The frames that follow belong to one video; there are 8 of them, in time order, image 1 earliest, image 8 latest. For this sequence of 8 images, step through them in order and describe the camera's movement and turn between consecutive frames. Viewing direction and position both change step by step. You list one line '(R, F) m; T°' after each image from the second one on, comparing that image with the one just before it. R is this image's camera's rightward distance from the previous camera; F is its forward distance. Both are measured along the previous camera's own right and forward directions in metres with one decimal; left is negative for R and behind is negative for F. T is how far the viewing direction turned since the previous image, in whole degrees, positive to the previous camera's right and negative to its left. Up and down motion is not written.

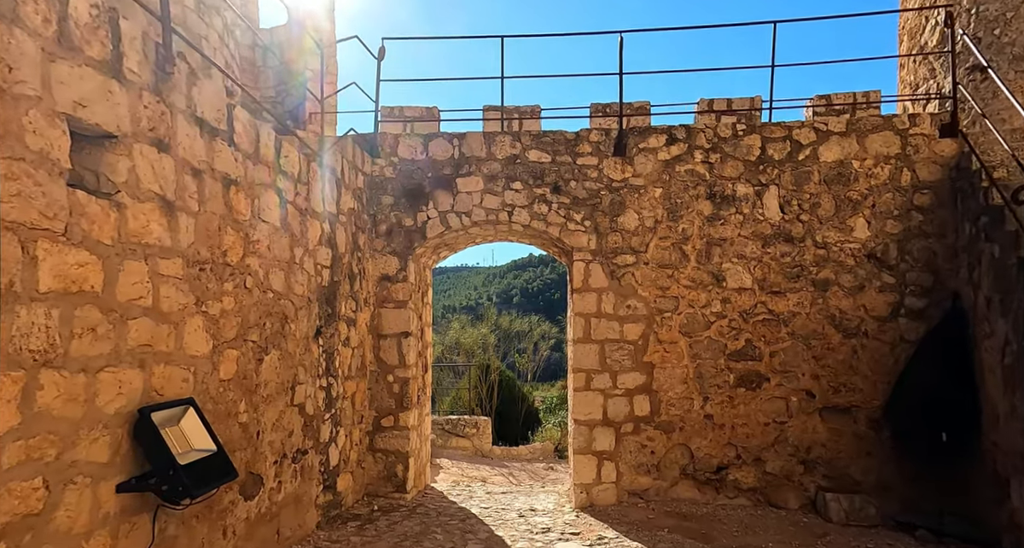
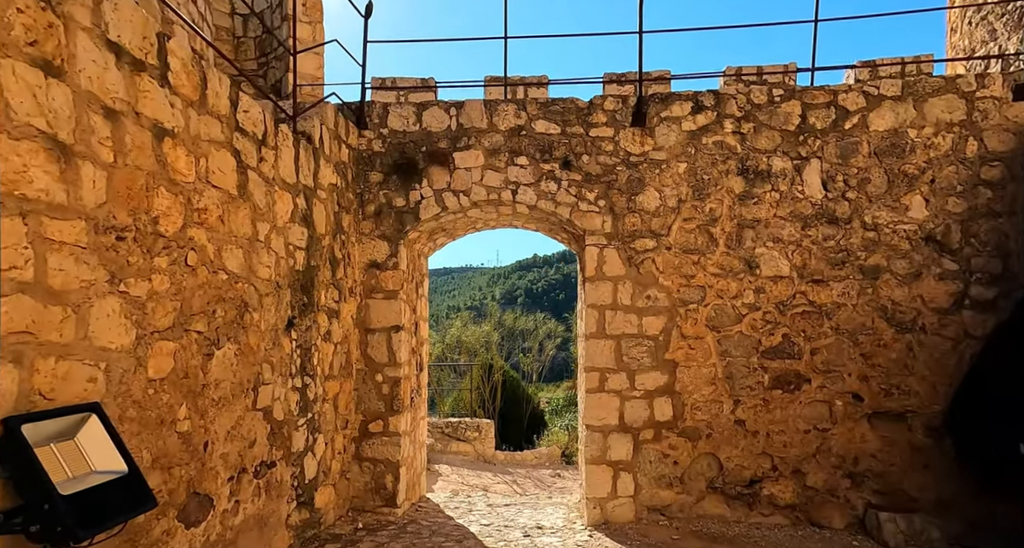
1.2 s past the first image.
(0.0, +0.4) m; 0°
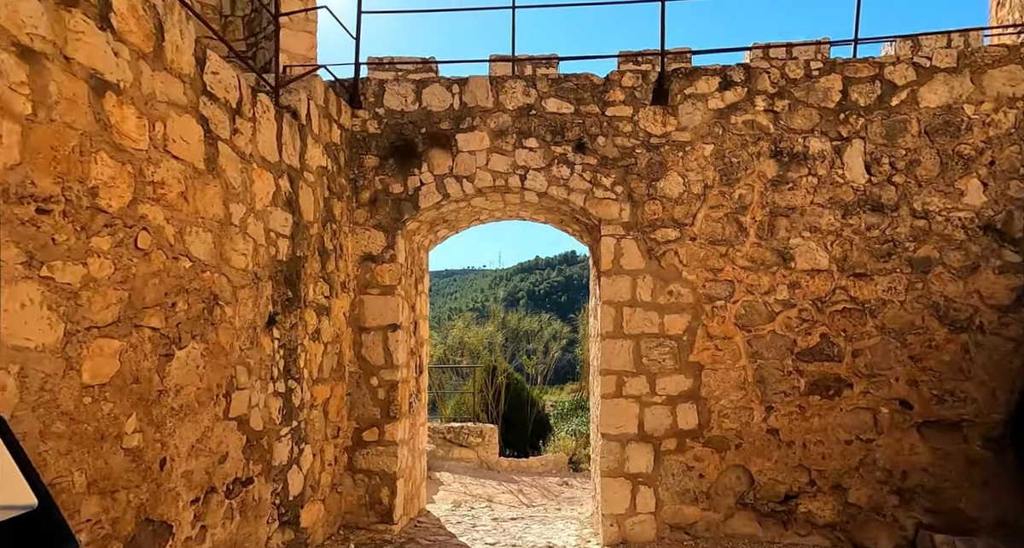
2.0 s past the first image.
(0.0, +0.3) m; 0°
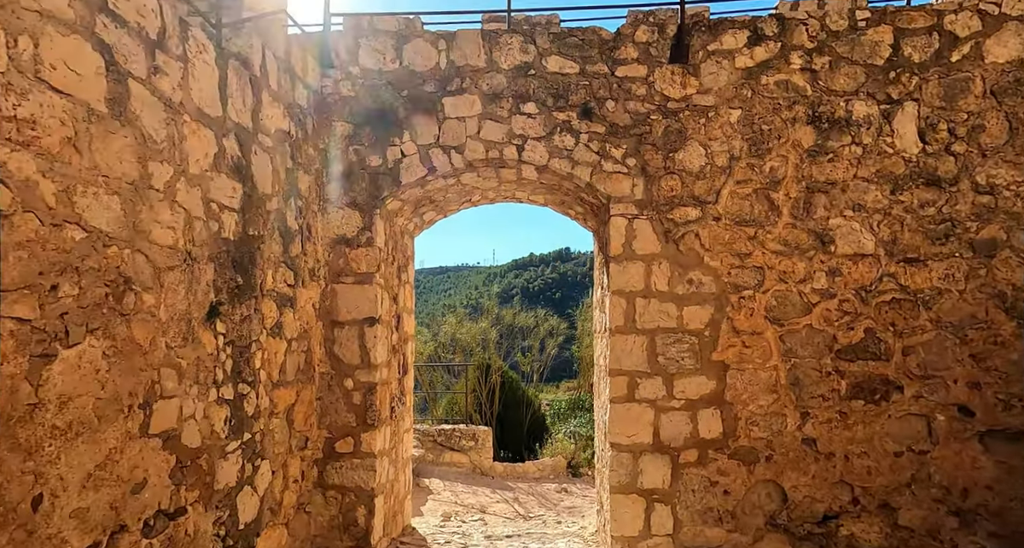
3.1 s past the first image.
(0.0, +0.4) m; +1°
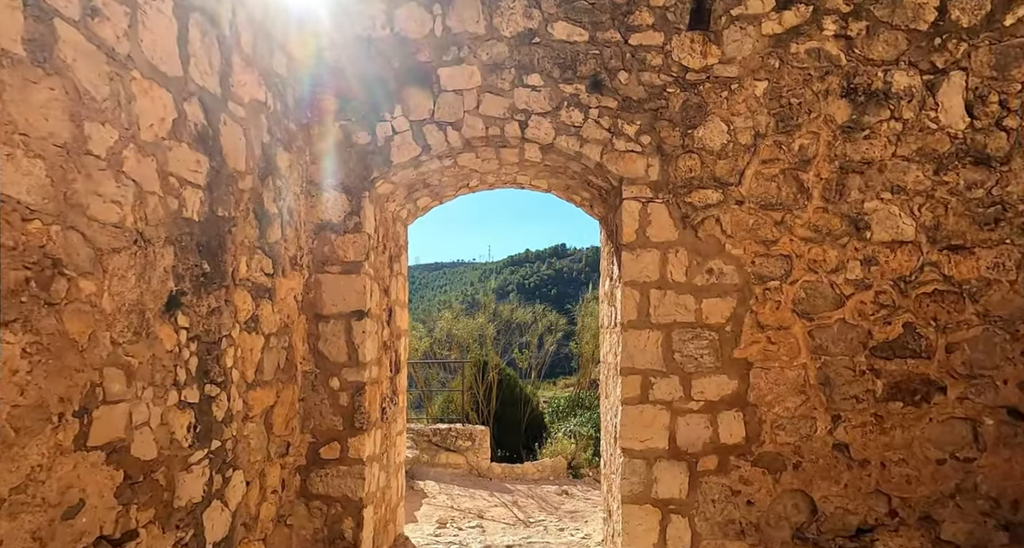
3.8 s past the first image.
(0.0, +0.2) m; 0°
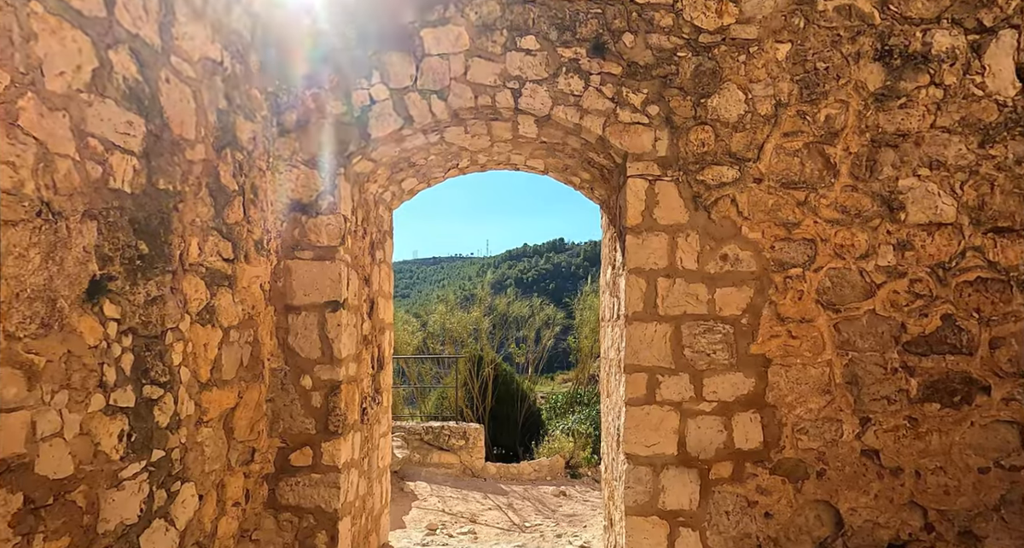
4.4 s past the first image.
(0.0, +0.3) m; 0°
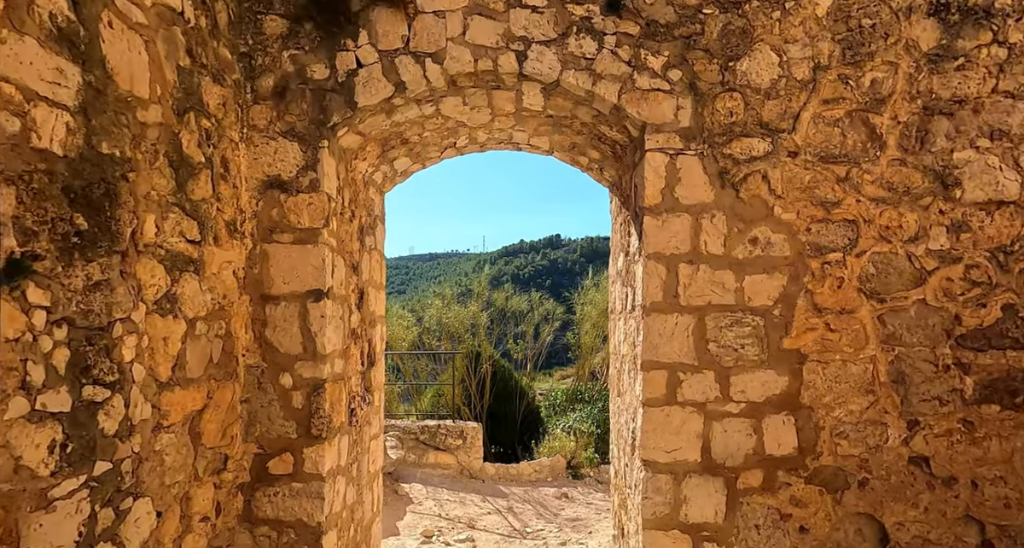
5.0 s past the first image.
(0.0, +0.2) m; 0°
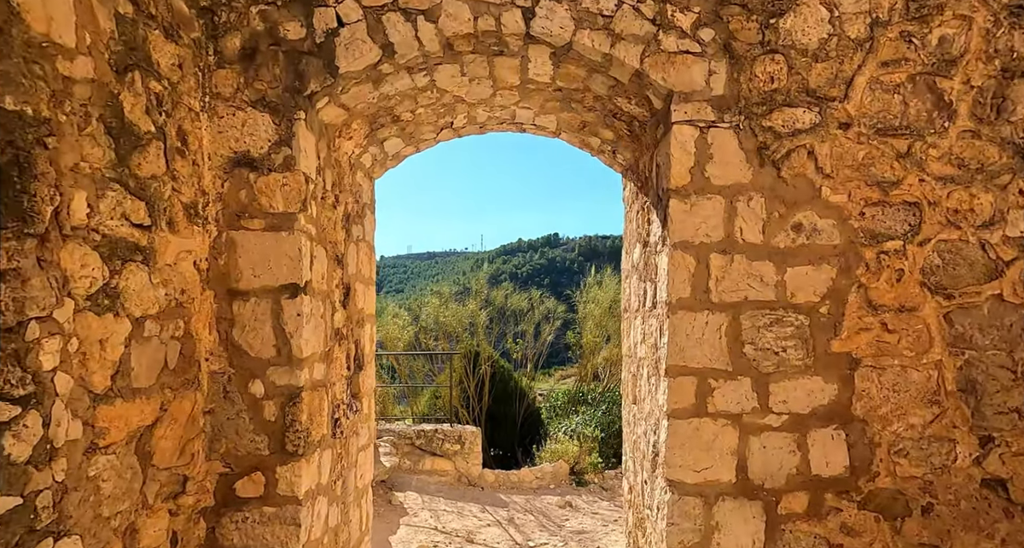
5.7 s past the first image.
(0.0, +0.3) m; 0°
